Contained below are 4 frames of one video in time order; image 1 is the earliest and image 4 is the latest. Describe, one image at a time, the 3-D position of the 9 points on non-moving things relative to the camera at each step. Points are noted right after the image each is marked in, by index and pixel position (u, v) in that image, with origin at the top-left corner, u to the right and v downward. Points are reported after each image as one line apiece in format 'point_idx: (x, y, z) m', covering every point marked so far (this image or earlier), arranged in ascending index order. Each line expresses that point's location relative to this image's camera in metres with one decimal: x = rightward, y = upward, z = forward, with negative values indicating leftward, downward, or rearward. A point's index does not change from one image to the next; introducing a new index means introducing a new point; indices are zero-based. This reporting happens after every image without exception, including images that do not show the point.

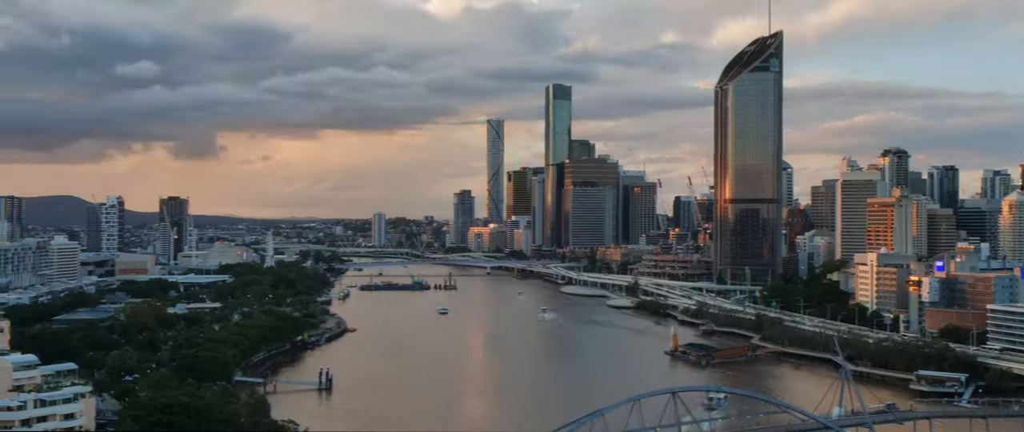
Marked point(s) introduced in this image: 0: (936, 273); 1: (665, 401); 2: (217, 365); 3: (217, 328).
0: (+7.8, -1.2, +16.8) m
1: (+1.9, -2.3, +10.9) m
2: (-3.5, -1.8, +10.4) m
3: (-4.1, -1.6, +12.5) m
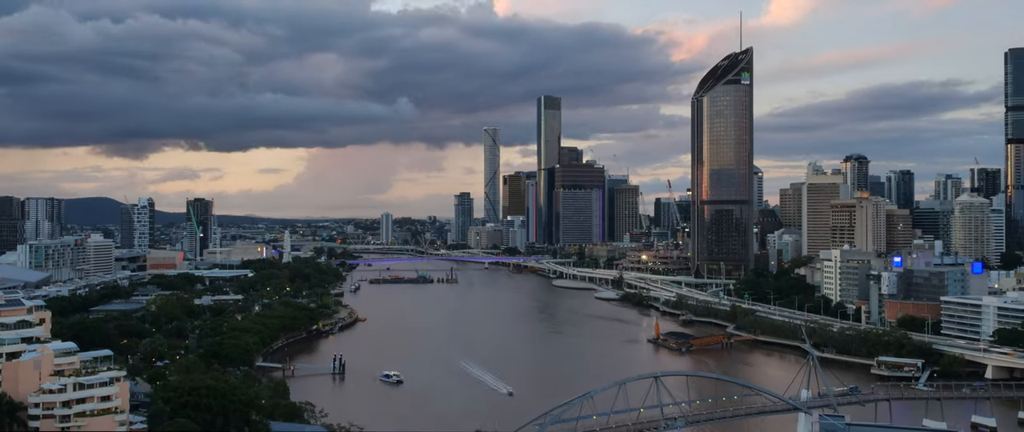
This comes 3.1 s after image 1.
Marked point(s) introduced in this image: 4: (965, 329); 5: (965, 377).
0: (+7.7, -1.1, +17.8) m
1: (+1.9, -2.3, +11.9) m
2: (-3.6, -1.8, +11.3) m
3: (-4.2, -1.6, +13.5) m
4: (+7.4, -1.9, +14.3) m
5: (+6.3, -2.2, +12.1) m
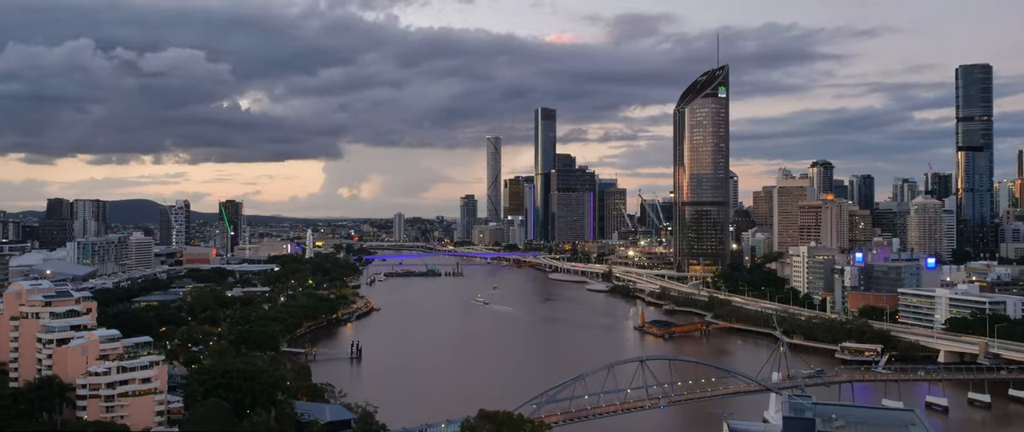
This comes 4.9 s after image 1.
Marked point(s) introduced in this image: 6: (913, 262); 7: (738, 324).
0: (+7.7, -1.0, +19.1) m
1: (+1.8, -2.3, +13.2) m
2: (-3.6, -1.8, +12.5) m
3: (-4.2, -1.6, +14.7) m
4: (+7.4, -1.8, +15.6) m
5: (+6.3, -2.2, +13.4) m
6: (+8.2, -0.9, +17.6) m
7: (+4.5, -2.1, +16.9) m
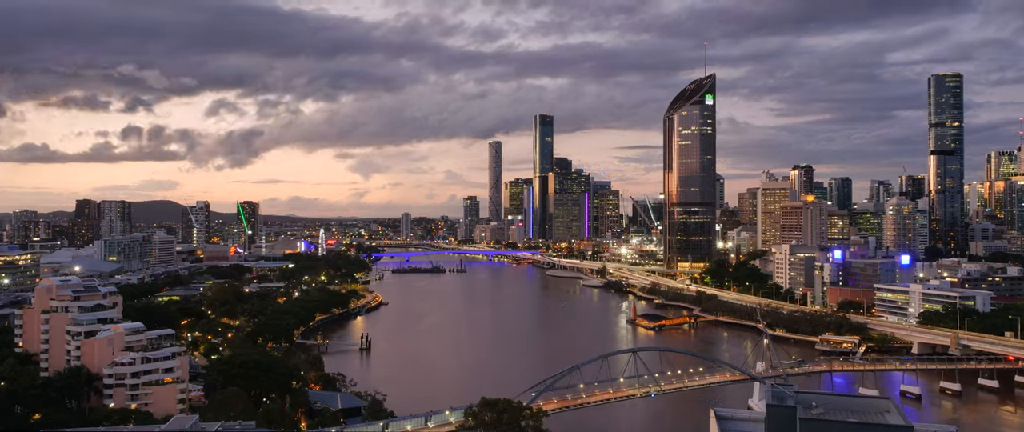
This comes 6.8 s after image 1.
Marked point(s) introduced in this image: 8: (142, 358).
0: (+7.6, -1.0, +19.9) m
1: (+1.8, -2.3, +14.0) m
2: (-3.6, -1.7, +13.3) m
3: (-4.2, -1.5, +15.5) m
4: (+7.4, -1.8, +16.4) m
5: (+6.3, -2.2, +14.2) m
6: (+8.2, -0.9, +18.5) m
7: (+4.4, -2.1, +17.7) m
8: (-4.6, -1.8, +11.1) m
